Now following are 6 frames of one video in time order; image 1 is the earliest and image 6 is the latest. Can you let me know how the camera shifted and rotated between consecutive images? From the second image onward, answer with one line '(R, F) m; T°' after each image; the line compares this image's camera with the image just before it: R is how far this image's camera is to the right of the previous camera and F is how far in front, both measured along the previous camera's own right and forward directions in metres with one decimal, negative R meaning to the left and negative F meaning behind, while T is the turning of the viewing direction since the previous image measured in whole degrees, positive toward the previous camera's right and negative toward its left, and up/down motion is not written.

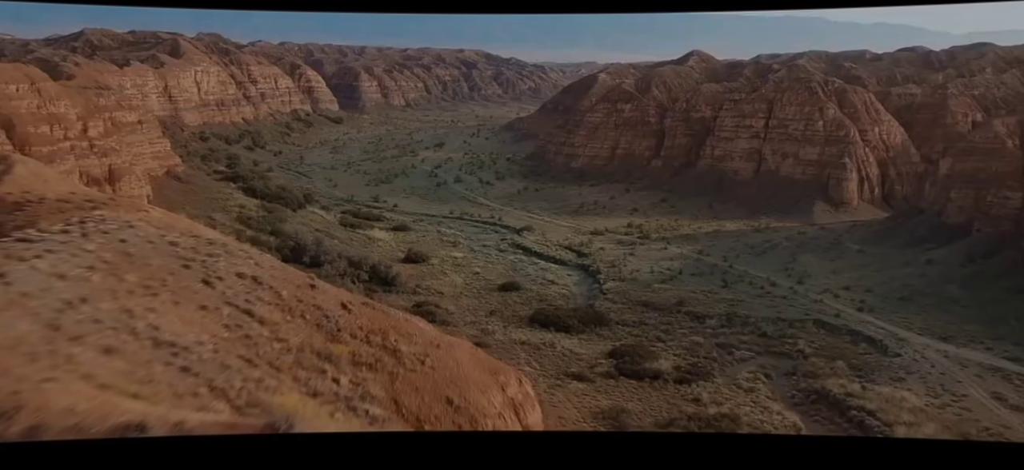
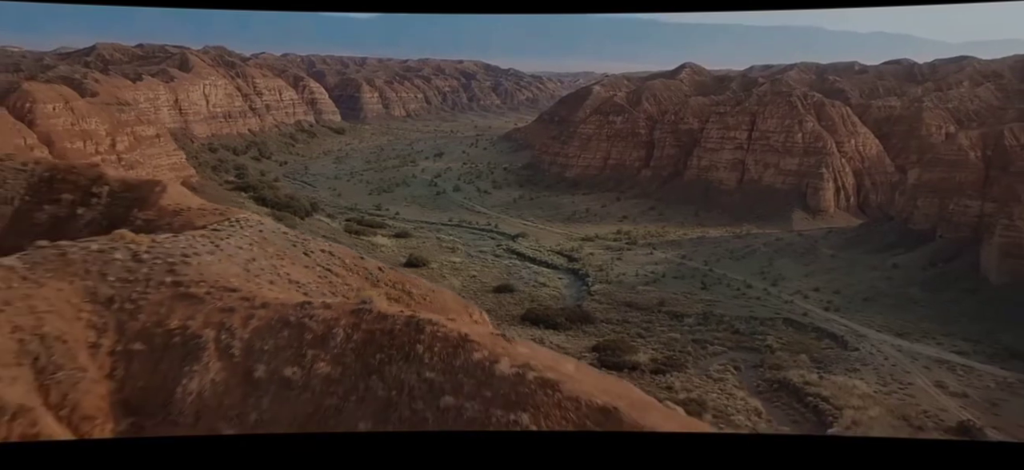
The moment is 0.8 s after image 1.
(+0.1, -0.6) m; 0°
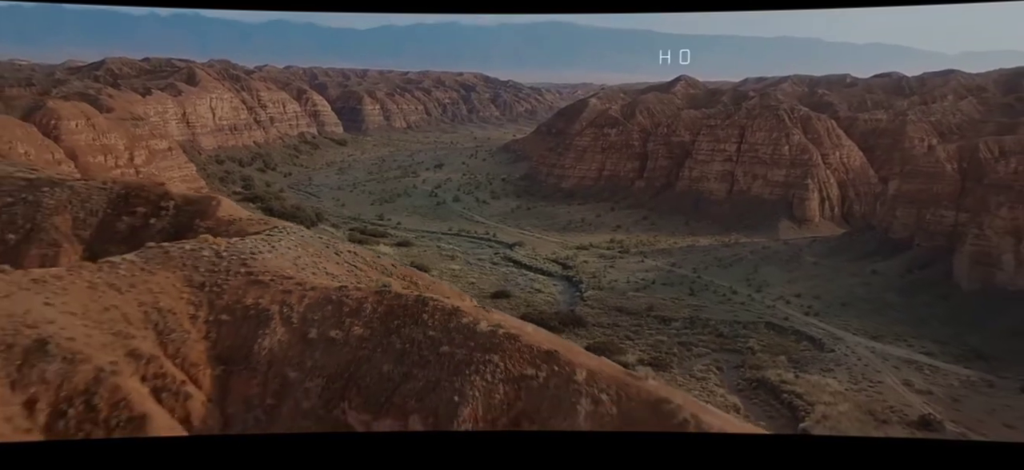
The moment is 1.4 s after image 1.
(0.0, -0.4) m; 0°
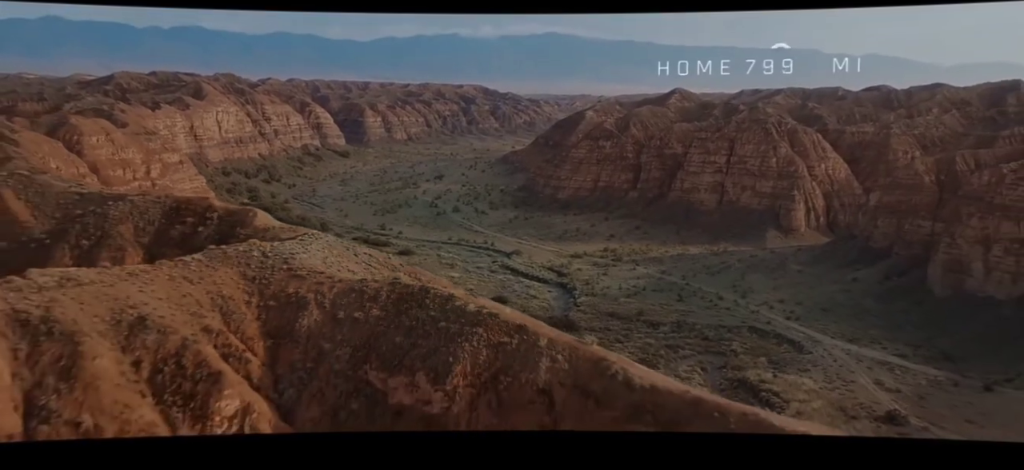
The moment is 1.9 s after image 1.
(0.0, -0.4) m; 0°
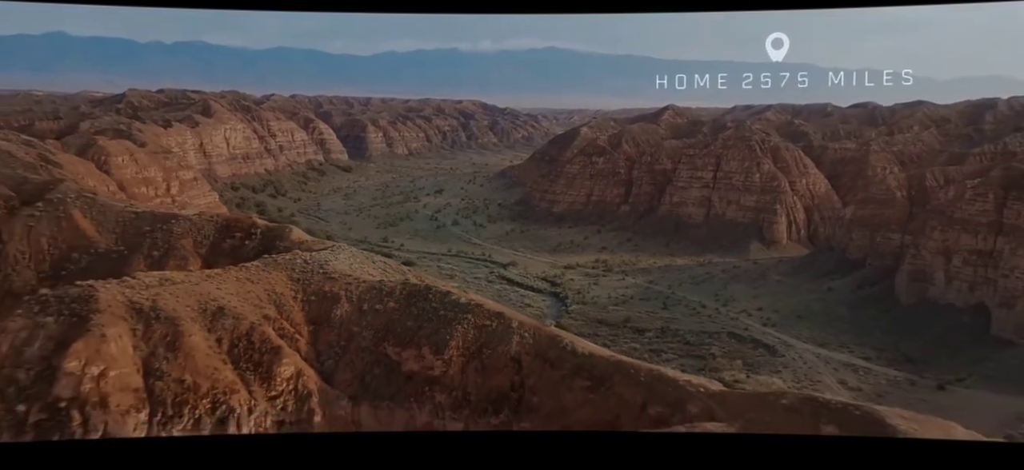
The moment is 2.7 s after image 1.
(+0.1, -0.6) m; 0°
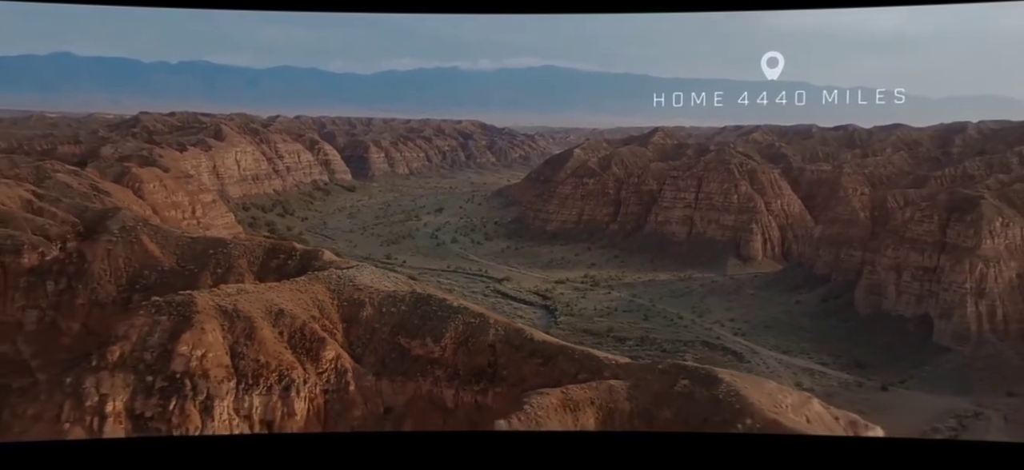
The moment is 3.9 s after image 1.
(+0.1, -0.8) m; 0°
